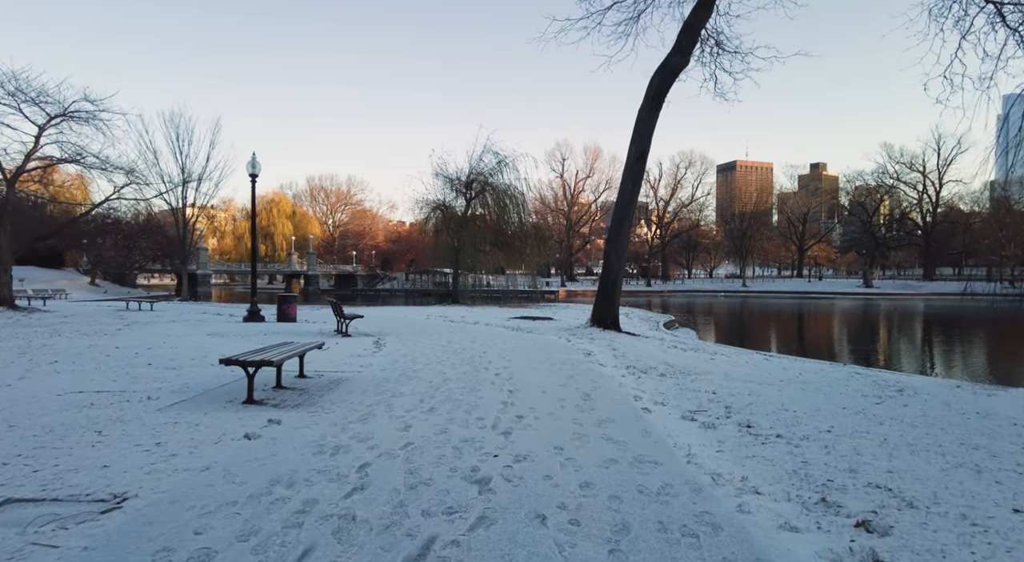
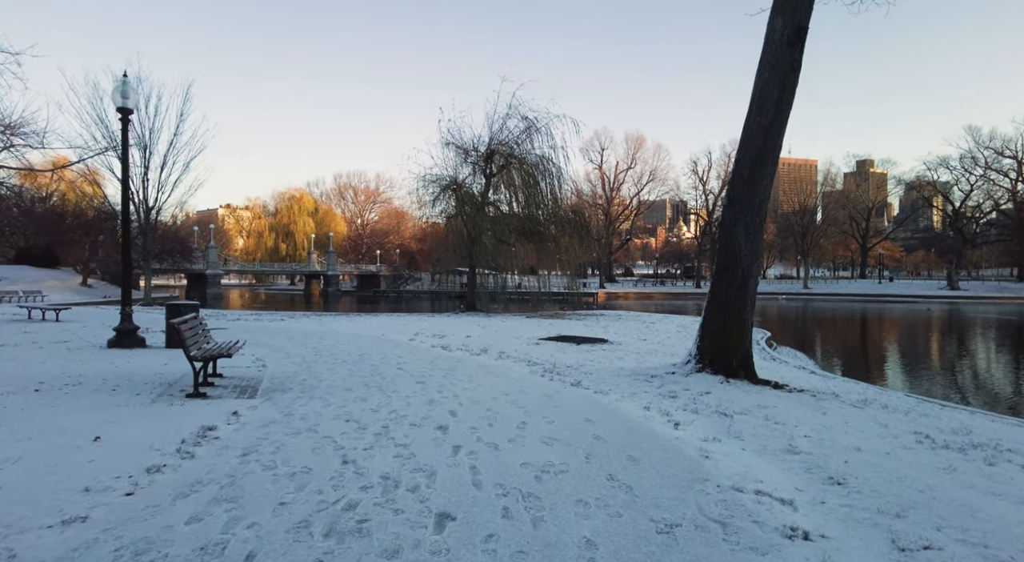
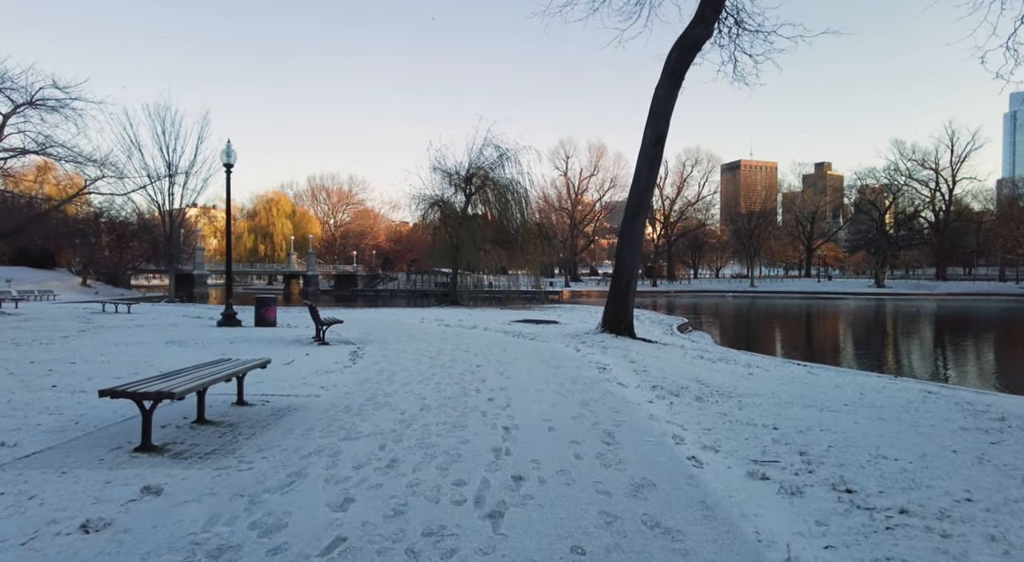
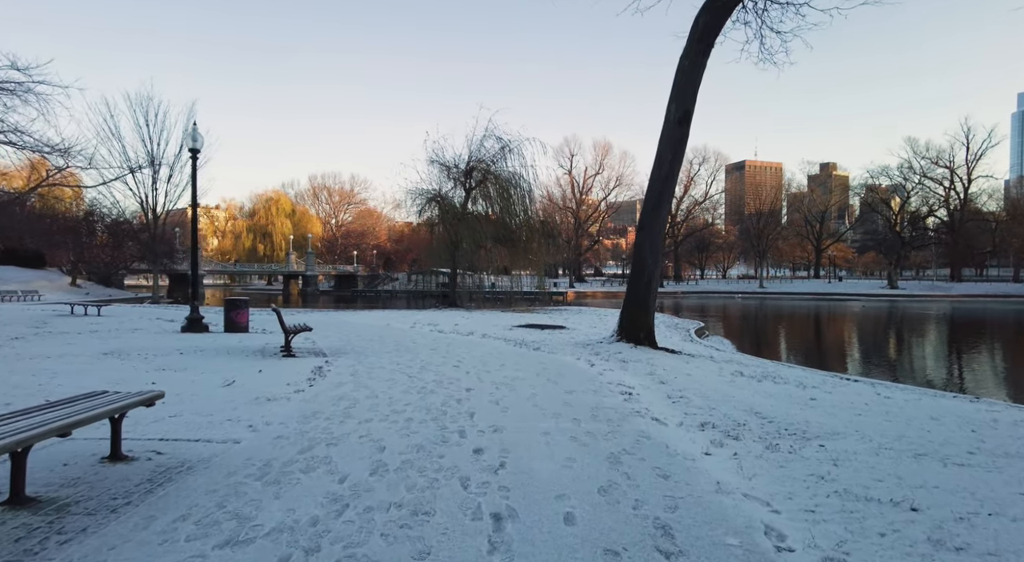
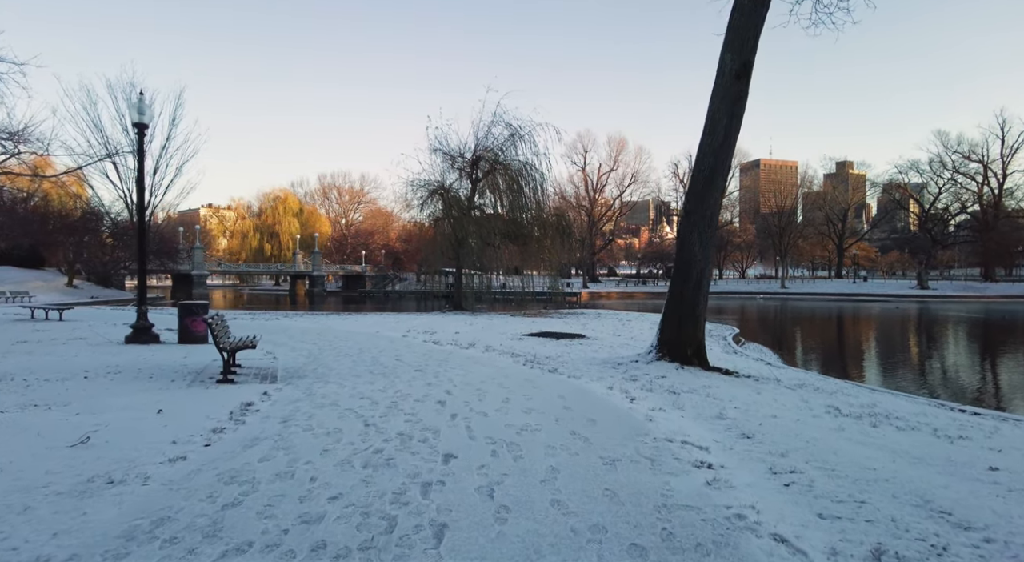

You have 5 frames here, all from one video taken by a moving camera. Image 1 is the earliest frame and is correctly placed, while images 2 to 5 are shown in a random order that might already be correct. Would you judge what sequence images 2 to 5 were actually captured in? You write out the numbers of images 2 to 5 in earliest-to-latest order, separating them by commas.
3, 4, 5, 2
